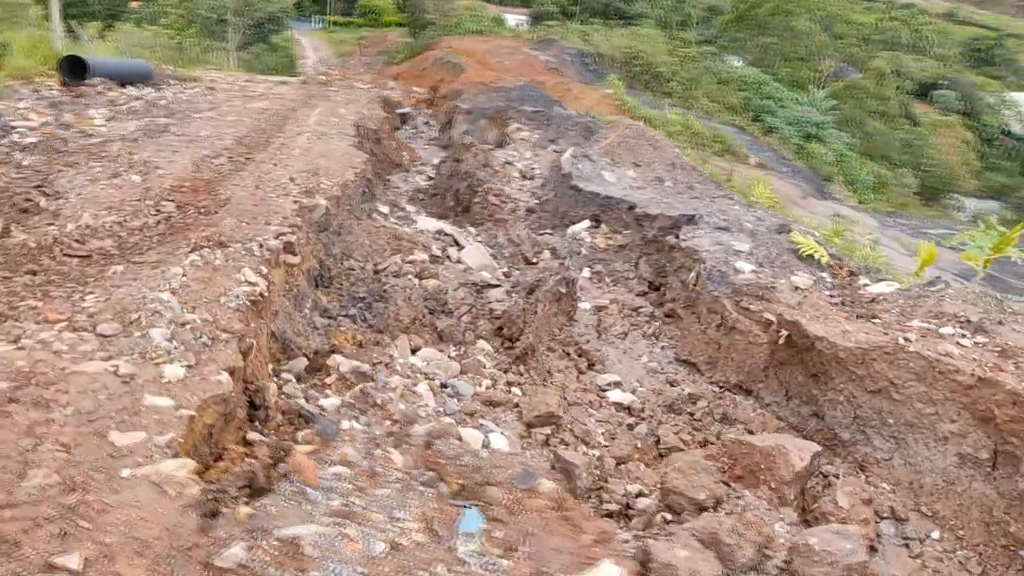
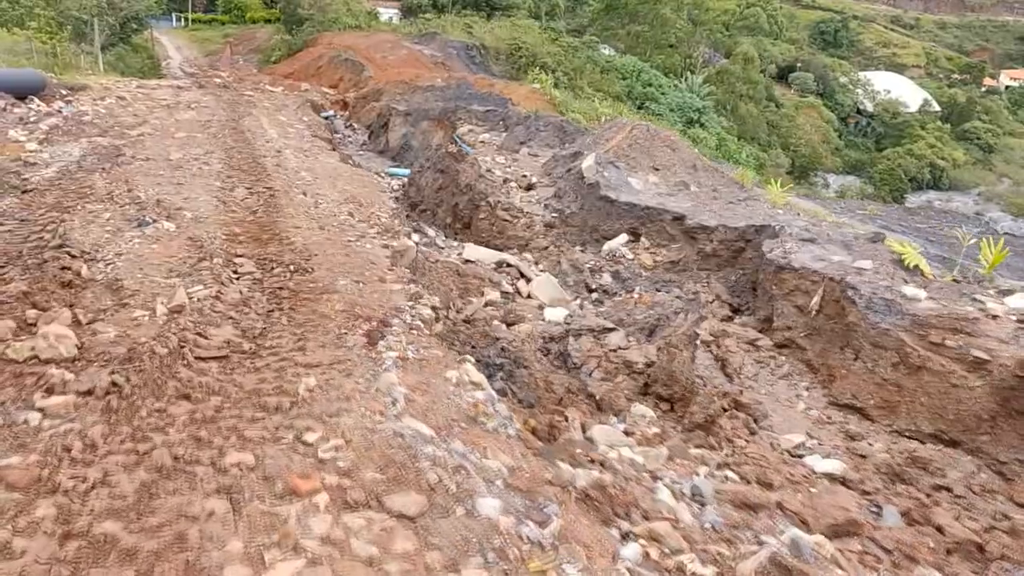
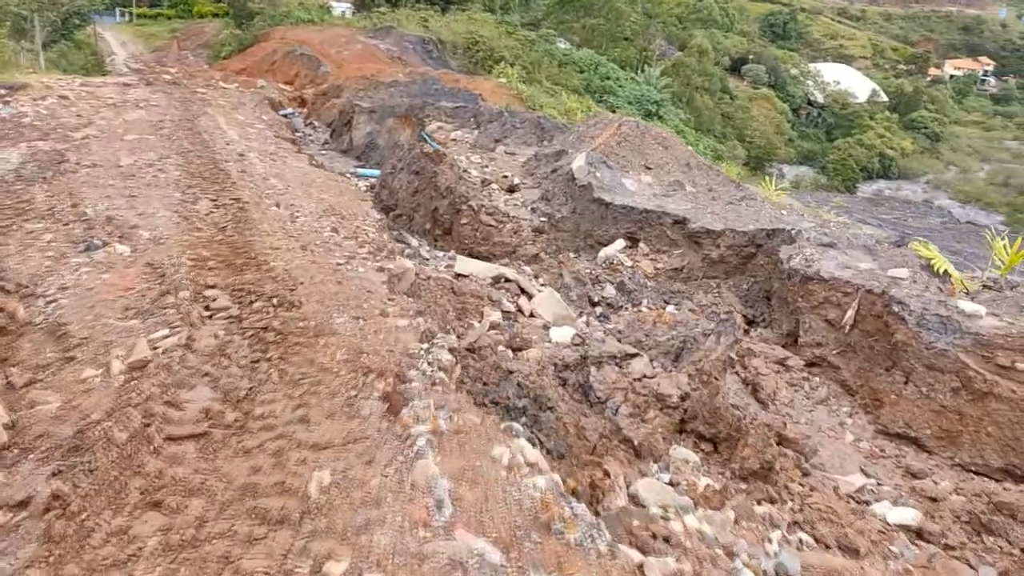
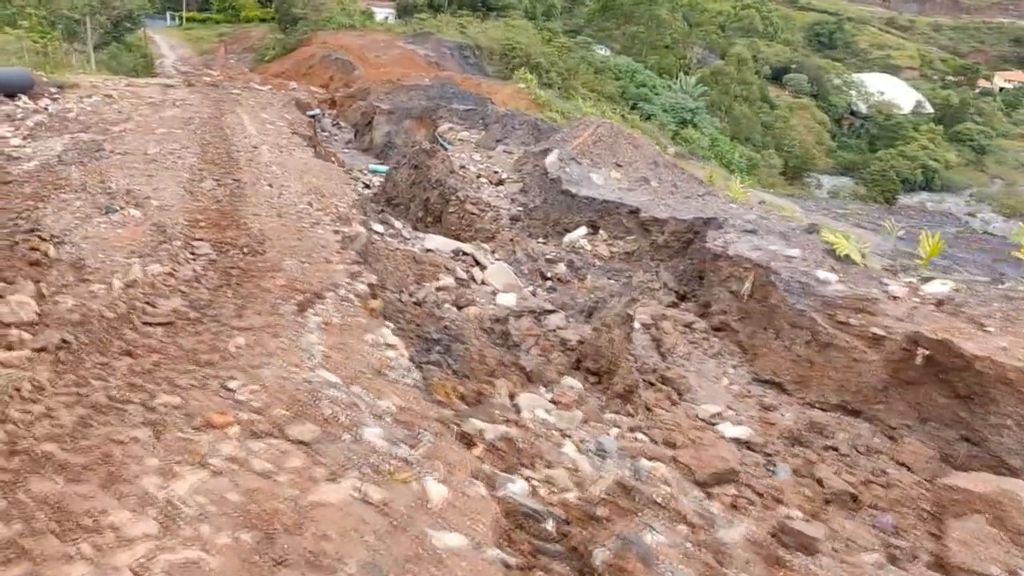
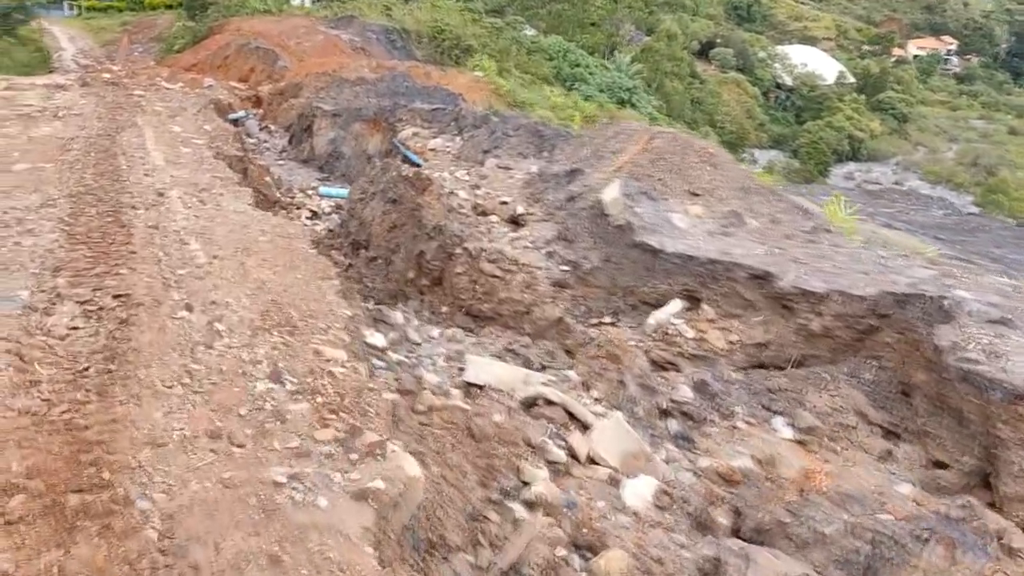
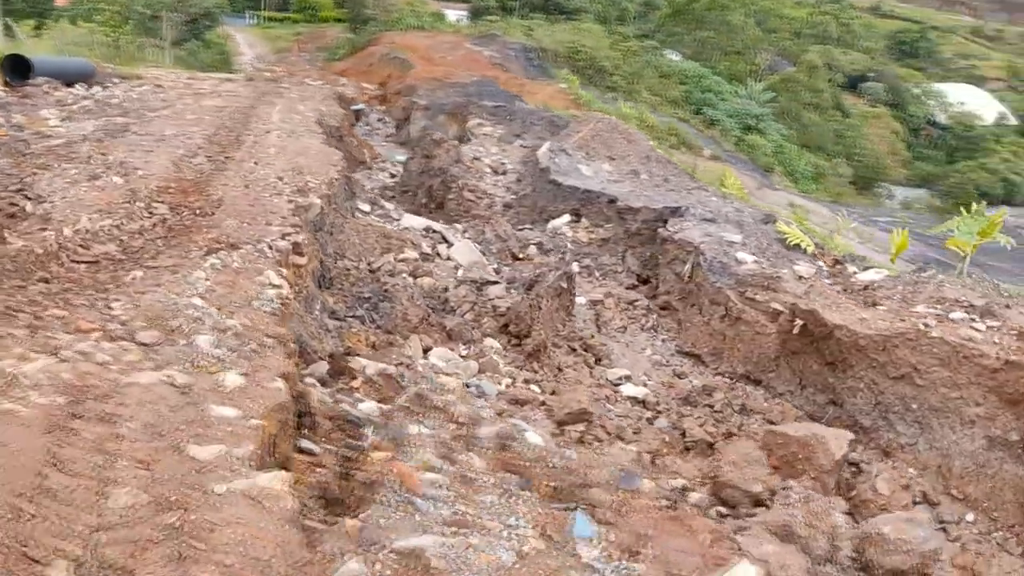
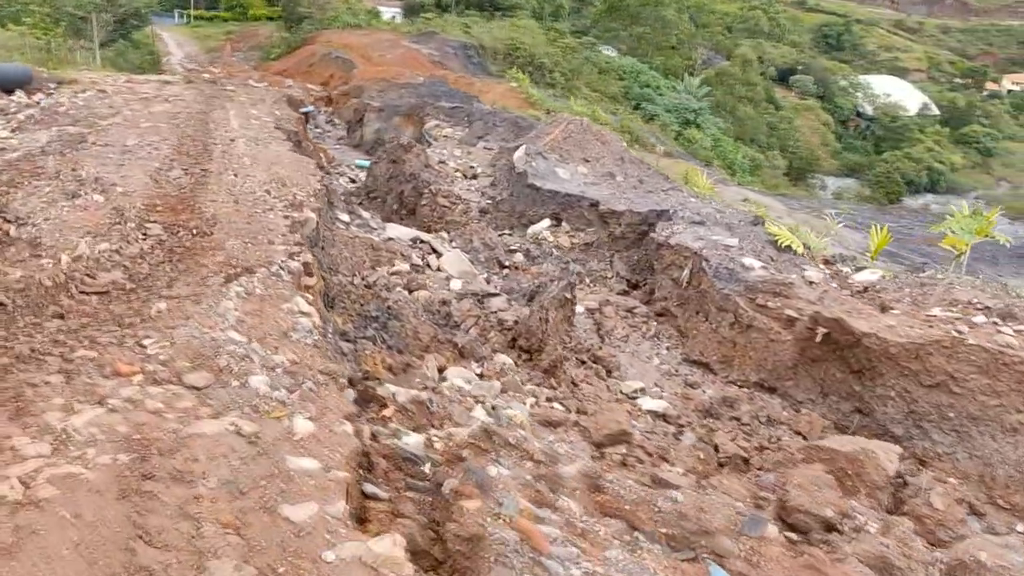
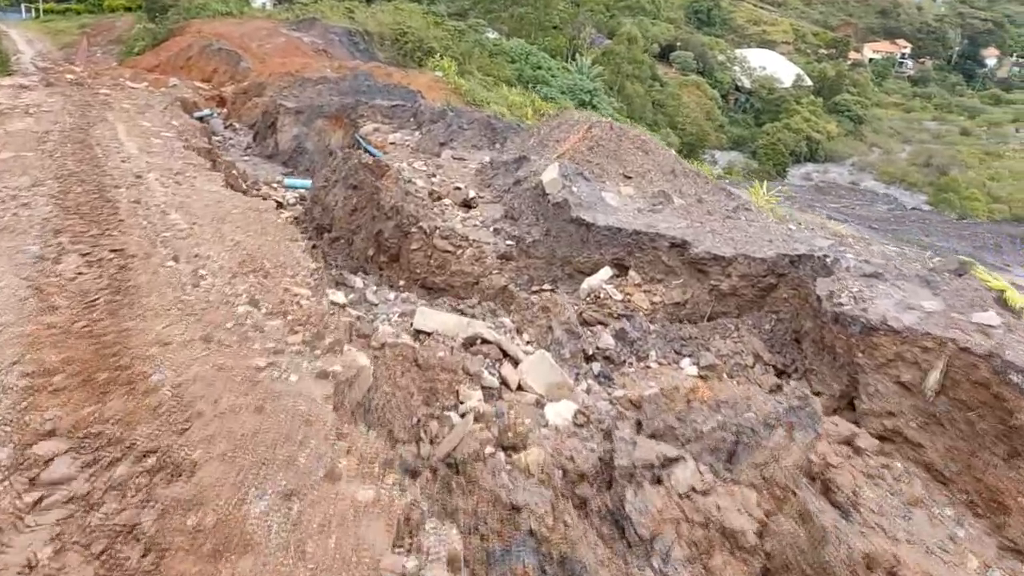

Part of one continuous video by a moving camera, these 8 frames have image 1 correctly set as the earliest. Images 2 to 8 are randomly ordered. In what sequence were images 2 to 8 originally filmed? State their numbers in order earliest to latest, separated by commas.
6, 7, 4, 2, 3, 8, 5
